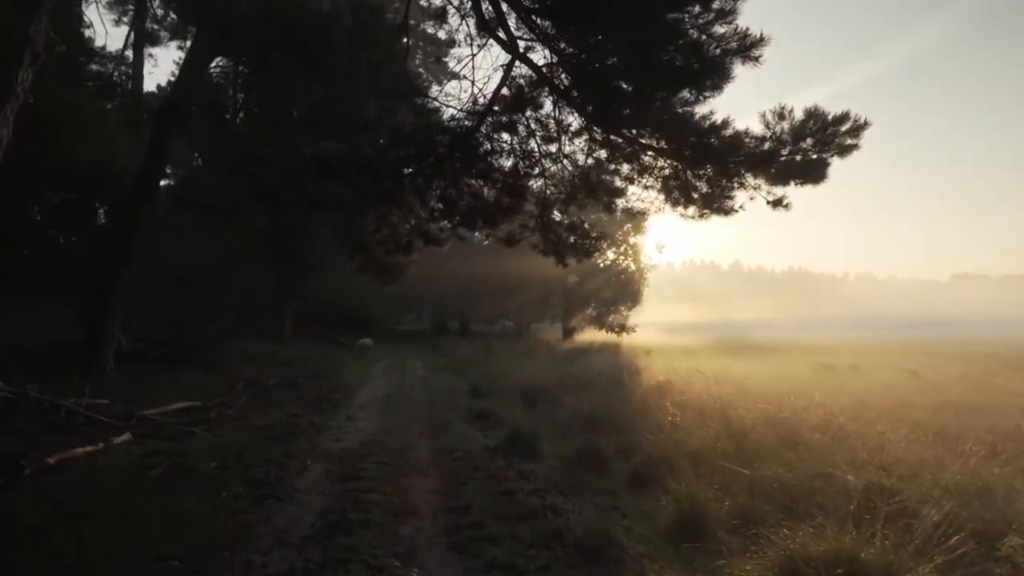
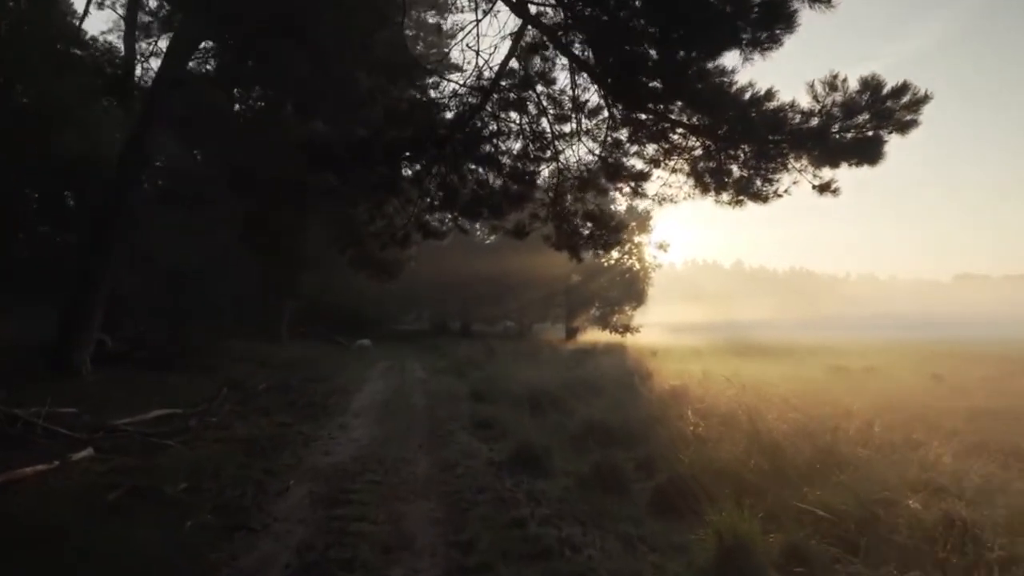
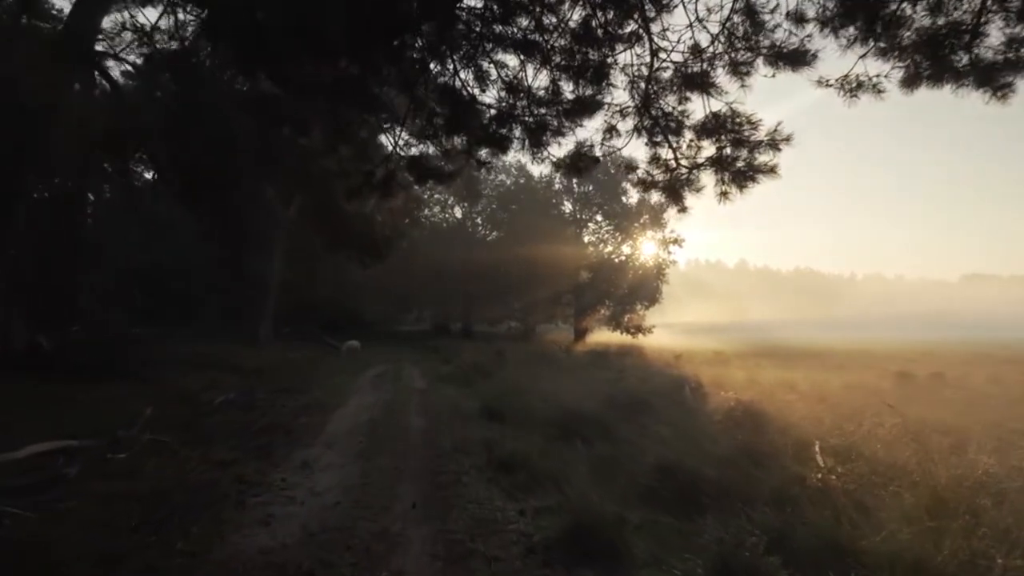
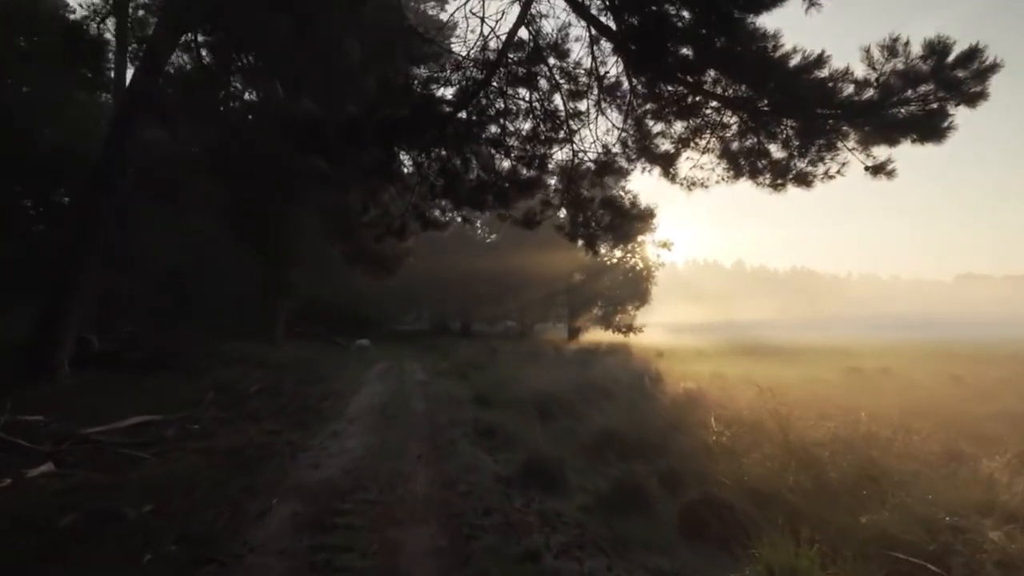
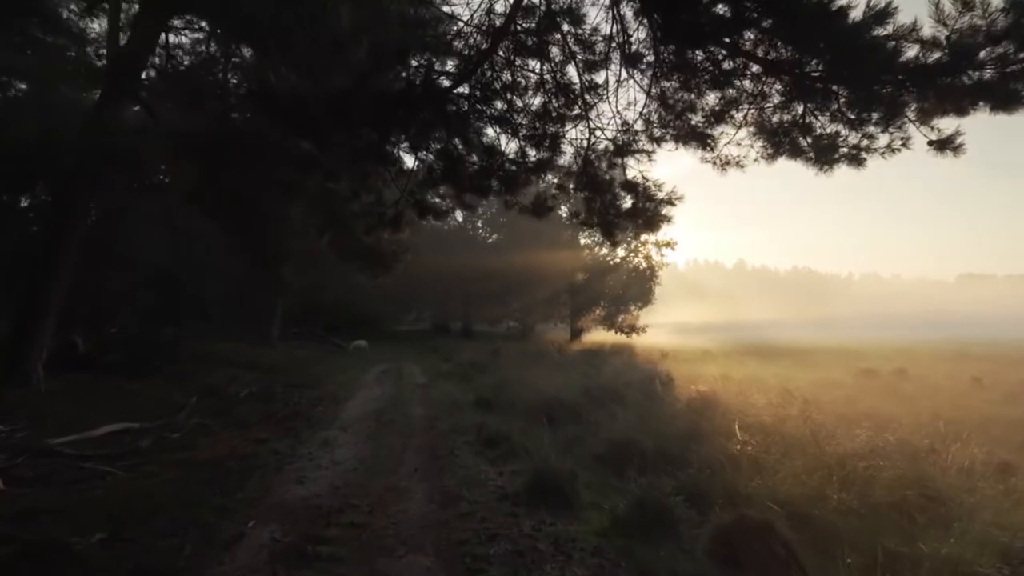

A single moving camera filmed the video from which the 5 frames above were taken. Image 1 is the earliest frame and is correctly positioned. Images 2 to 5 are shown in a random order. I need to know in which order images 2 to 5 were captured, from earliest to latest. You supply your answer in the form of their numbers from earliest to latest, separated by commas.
2, 4, 5, 3
